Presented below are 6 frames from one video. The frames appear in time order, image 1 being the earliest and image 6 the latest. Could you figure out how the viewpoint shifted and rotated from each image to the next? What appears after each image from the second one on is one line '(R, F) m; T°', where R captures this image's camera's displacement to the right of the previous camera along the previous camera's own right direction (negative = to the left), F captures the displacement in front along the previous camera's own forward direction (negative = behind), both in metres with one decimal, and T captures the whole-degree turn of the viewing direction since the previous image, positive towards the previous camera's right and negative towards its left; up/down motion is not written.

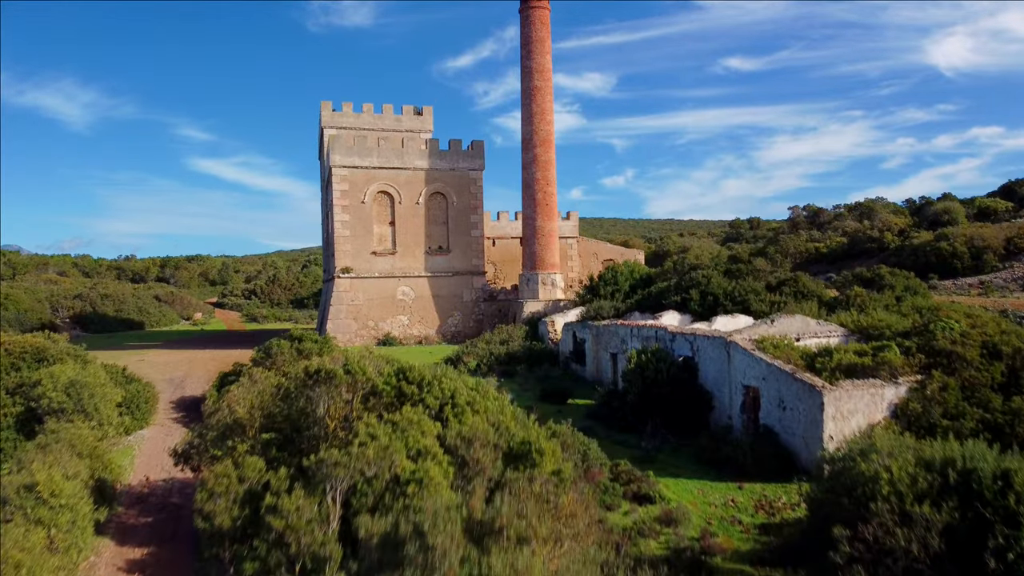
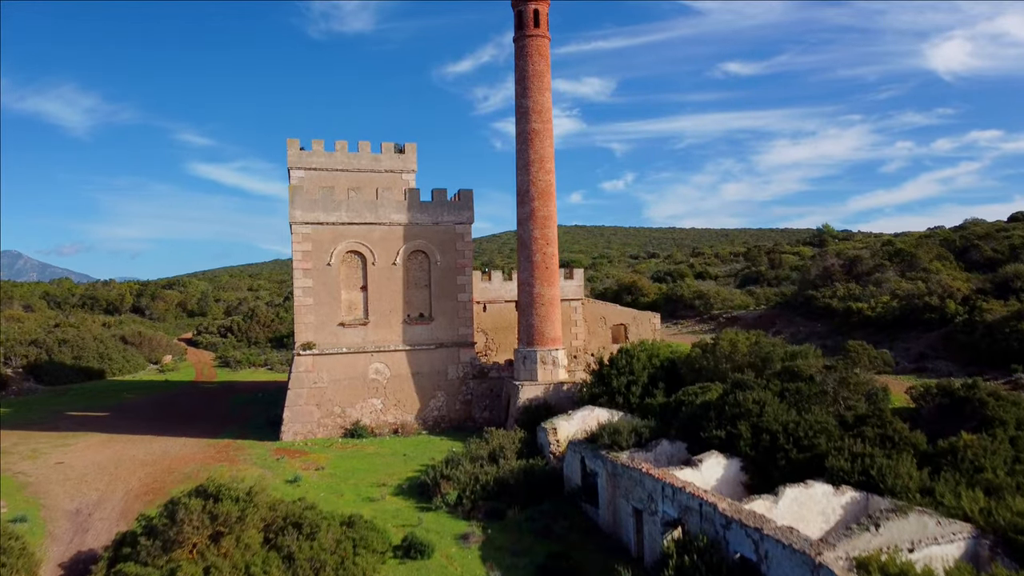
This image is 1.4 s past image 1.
(+0.2, +3.4) m; 0°
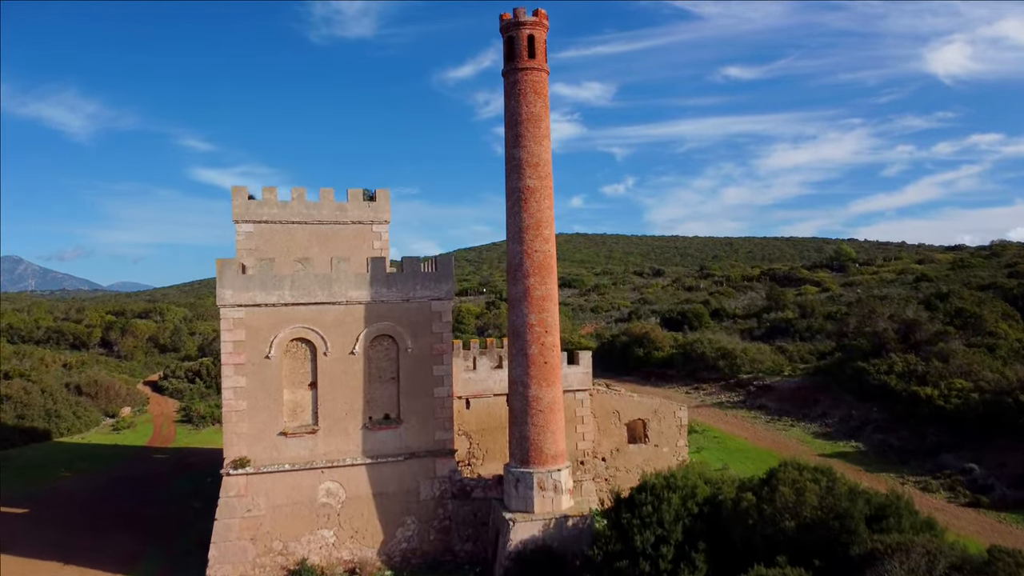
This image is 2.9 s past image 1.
(+0.3, +3.9) m; 0°
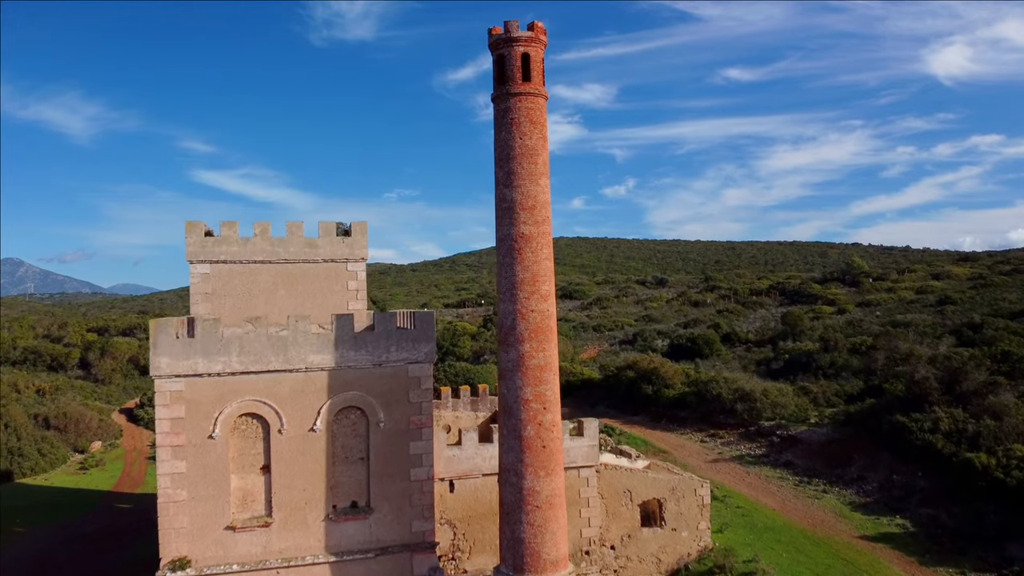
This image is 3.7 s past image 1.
(+0.2, +2.4) m; 0°
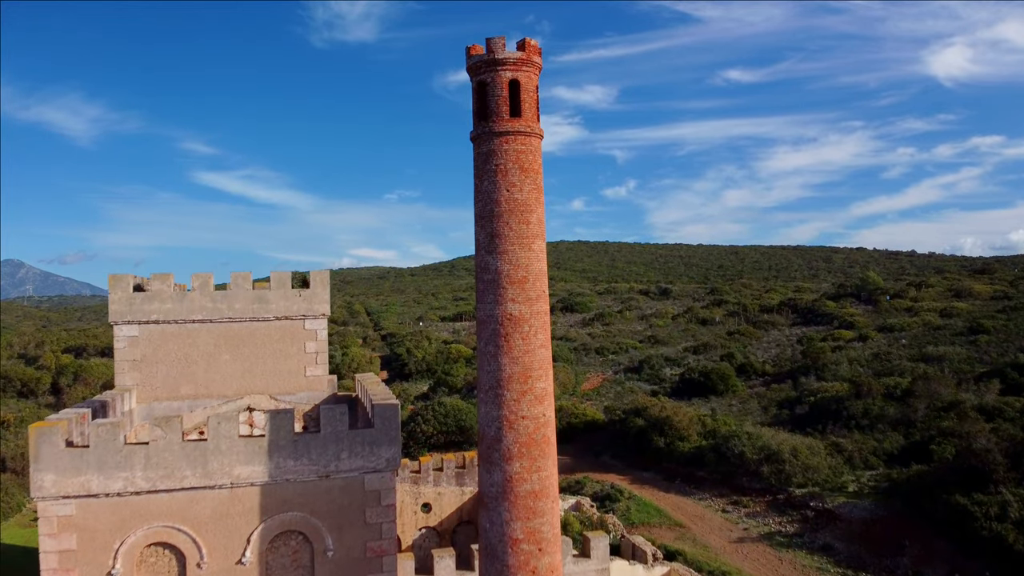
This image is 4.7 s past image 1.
(+0.2, +2.8) m; 0°
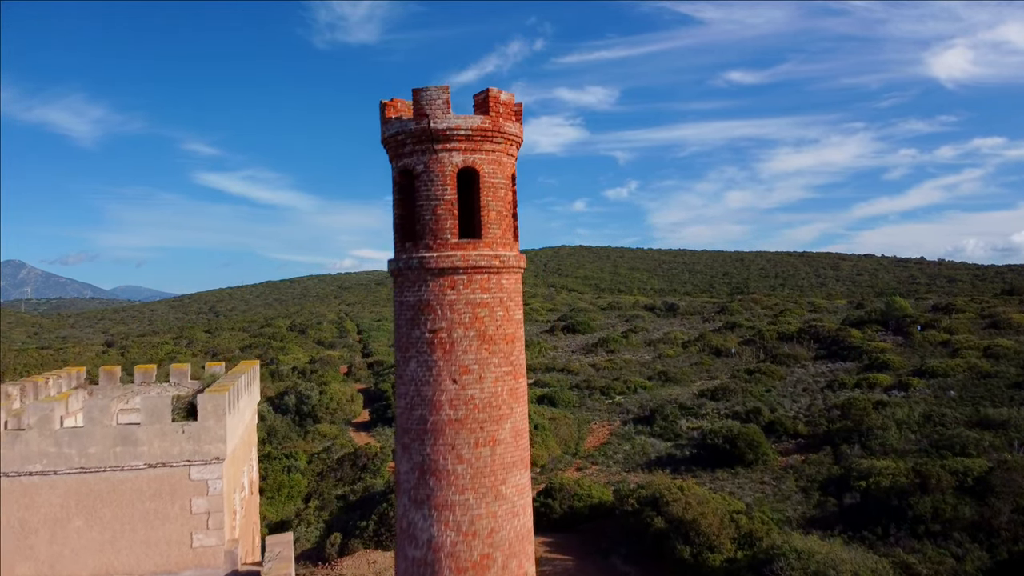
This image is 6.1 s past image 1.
(+0.3, +4.3) m; 0°
